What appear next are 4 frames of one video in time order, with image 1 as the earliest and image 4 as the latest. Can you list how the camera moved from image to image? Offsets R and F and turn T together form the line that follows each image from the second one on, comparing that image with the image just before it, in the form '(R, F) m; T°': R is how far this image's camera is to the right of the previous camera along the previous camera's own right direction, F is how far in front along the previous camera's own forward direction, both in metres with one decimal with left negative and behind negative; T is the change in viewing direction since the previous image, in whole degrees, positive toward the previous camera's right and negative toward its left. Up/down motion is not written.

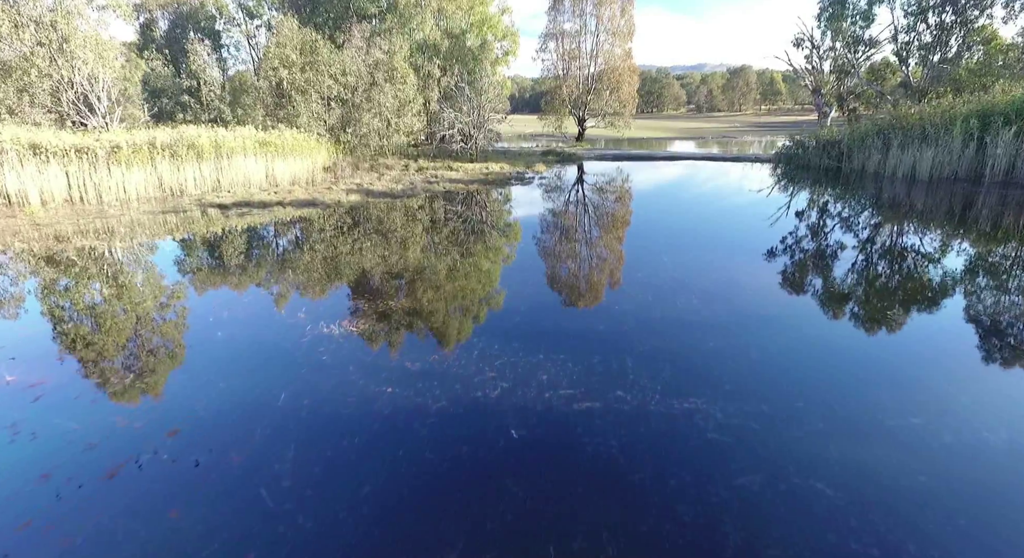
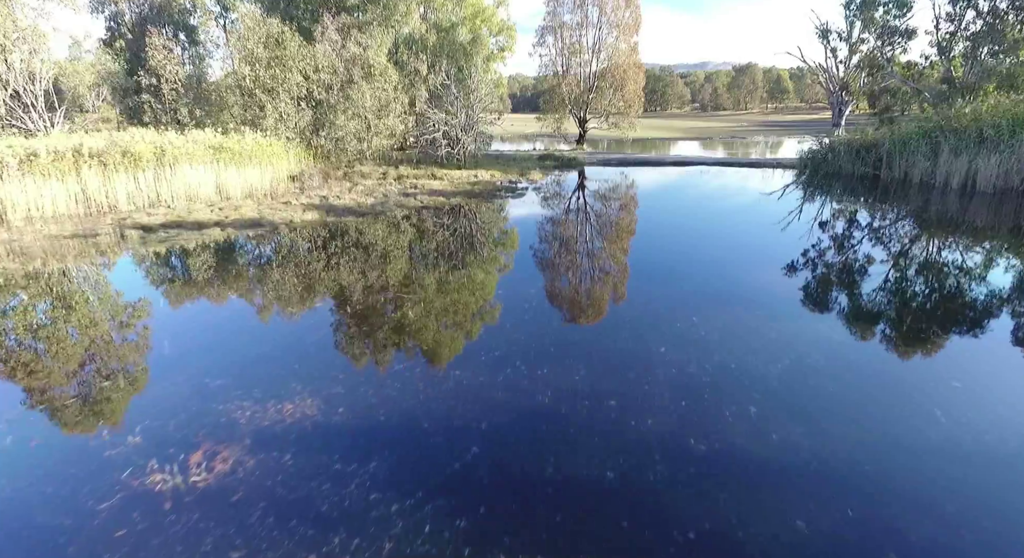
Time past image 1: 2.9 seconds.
(+0.4, +2.3) m; 0°
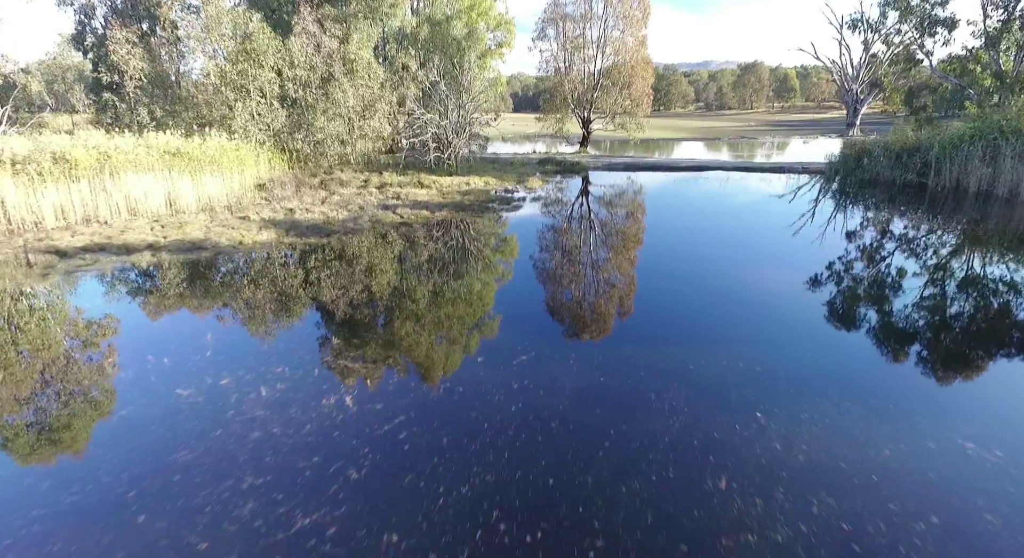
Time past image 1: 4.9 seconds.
(+0.2, +1.9) m; 0°
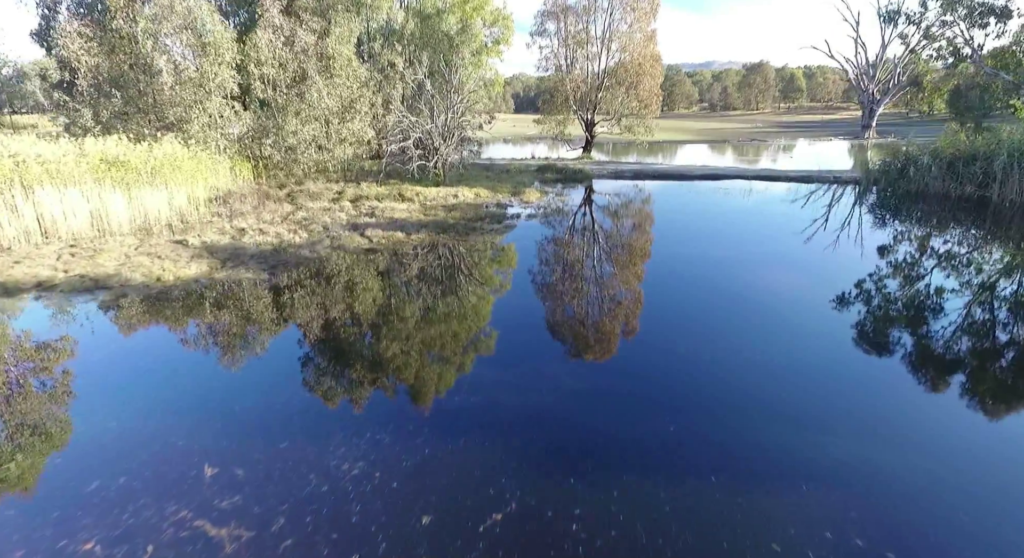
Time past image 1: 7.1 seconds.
(+0.2, +2.0) m; 0°
